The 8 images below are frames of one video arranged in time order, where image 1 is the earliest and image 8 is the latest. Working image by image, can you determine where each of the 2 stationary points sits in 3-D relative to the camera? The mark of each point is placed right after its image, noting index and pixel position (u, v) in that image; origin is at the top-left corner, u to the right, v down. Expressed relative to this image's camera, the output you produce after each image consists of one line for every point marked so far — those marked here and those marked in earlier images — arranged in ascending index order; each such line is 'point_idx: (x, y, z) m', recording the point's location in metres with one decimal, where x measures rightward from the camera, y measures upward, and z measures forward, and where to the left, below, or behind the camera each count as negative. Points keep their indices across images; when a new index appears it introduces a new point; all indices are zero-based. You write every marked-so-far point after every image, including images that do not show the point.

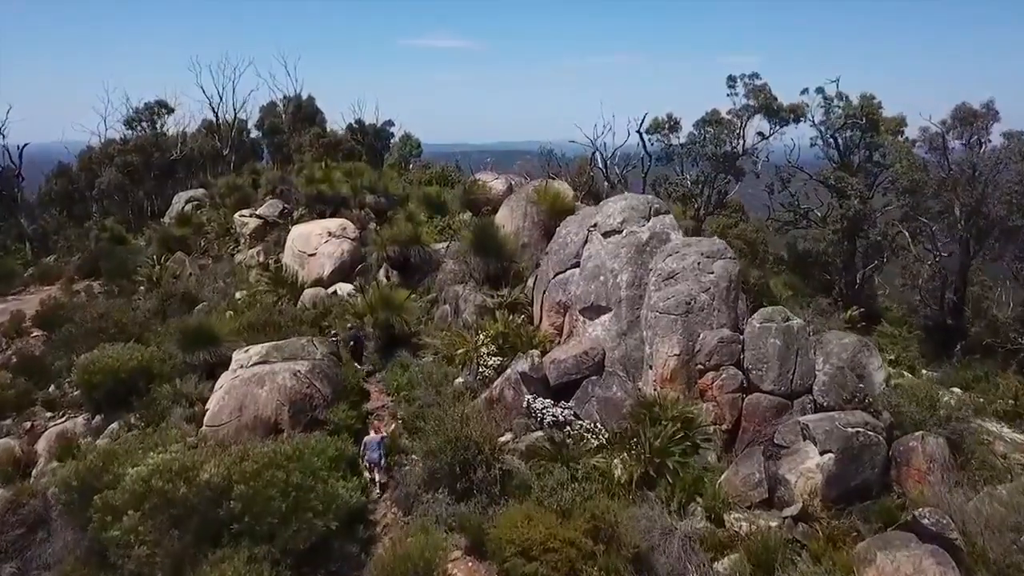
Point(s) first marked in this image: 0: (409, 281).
0: (-1.8, +0.1, +15.0) m
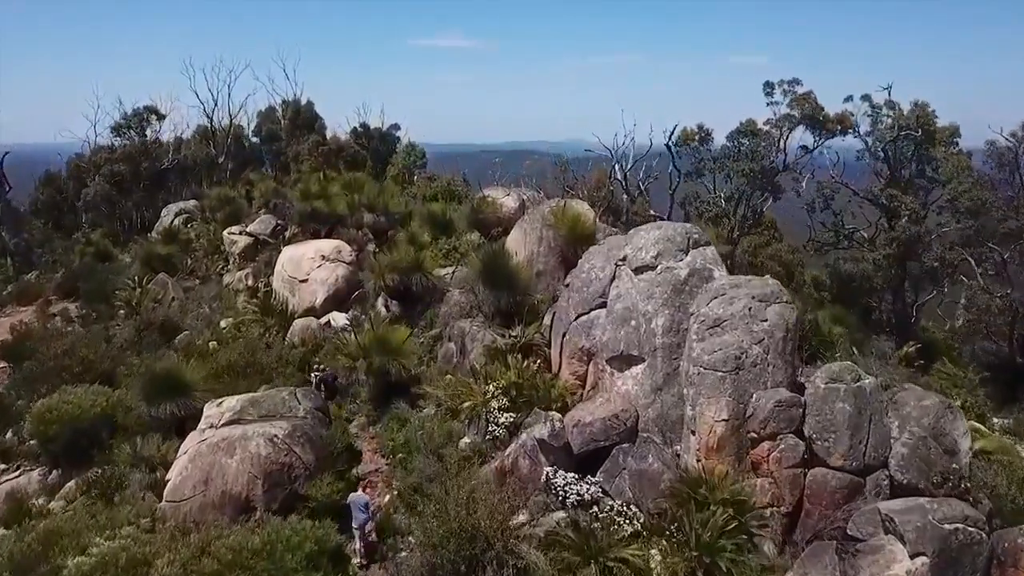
0: (-1.6, -0.4, +13.4) m
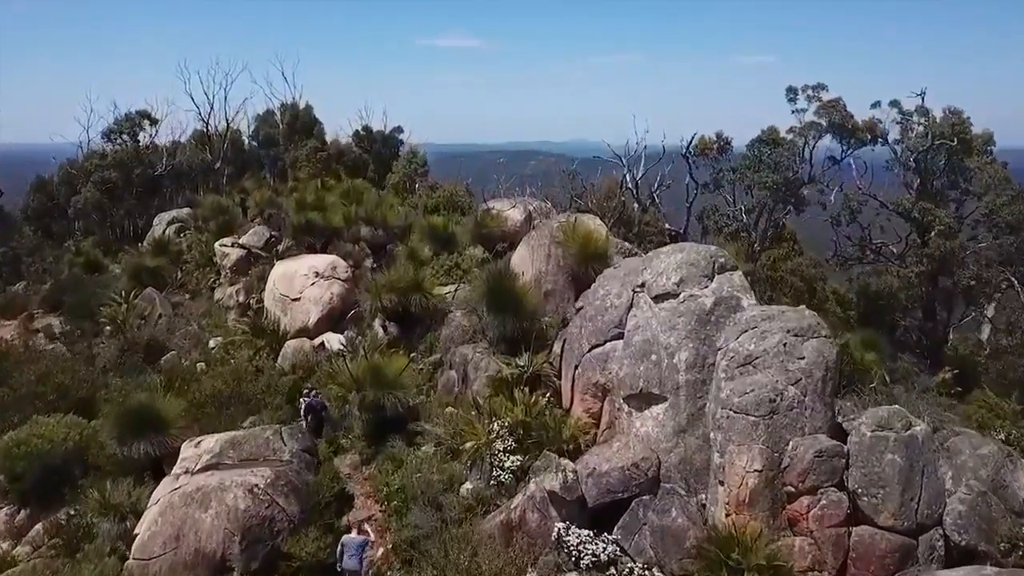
0: (-1.5, -0.7, +12.5) m
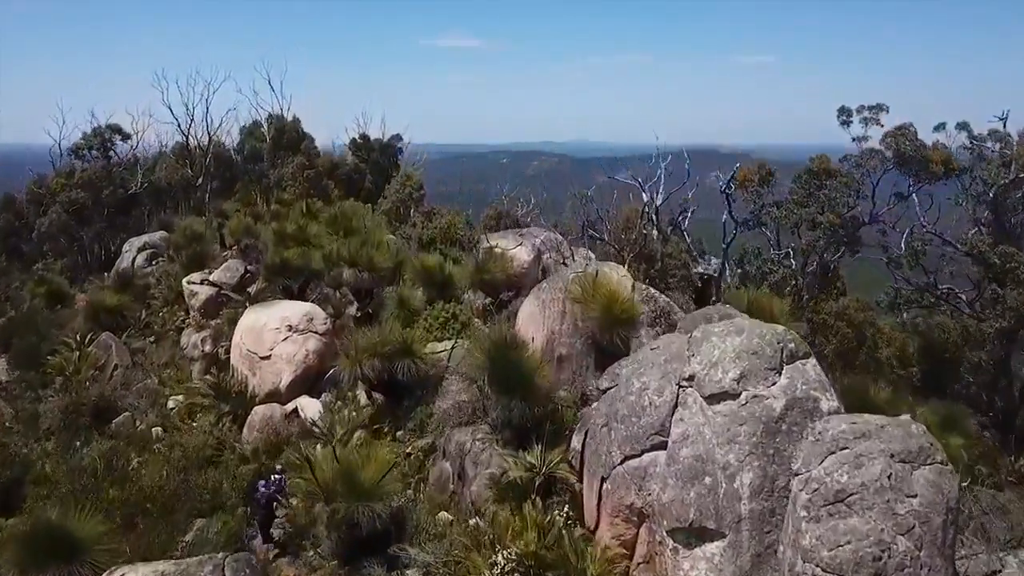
0: (-1.4, -1.5, +10.5) m
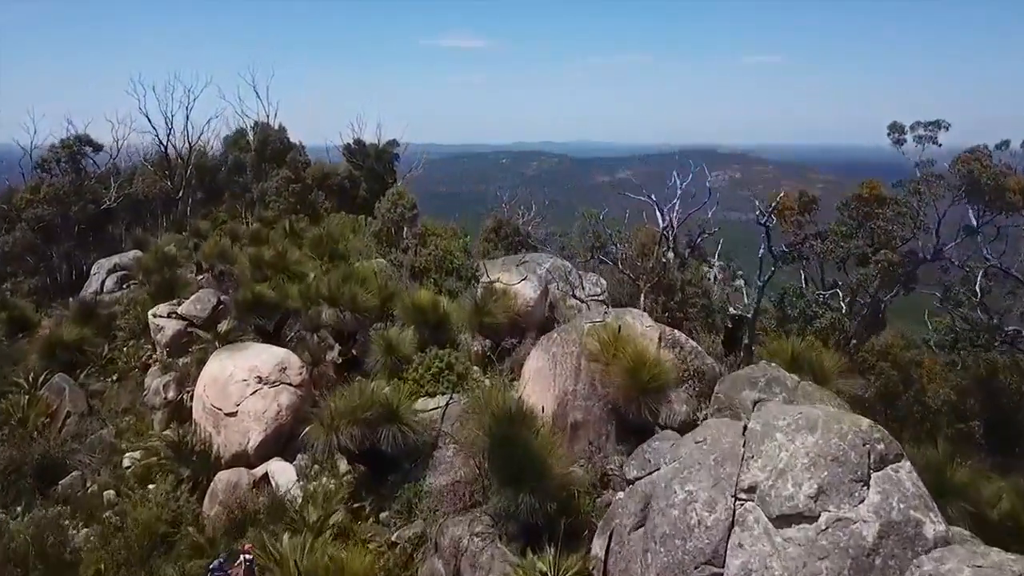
0: (-1.4, -2.1, +8.9) m
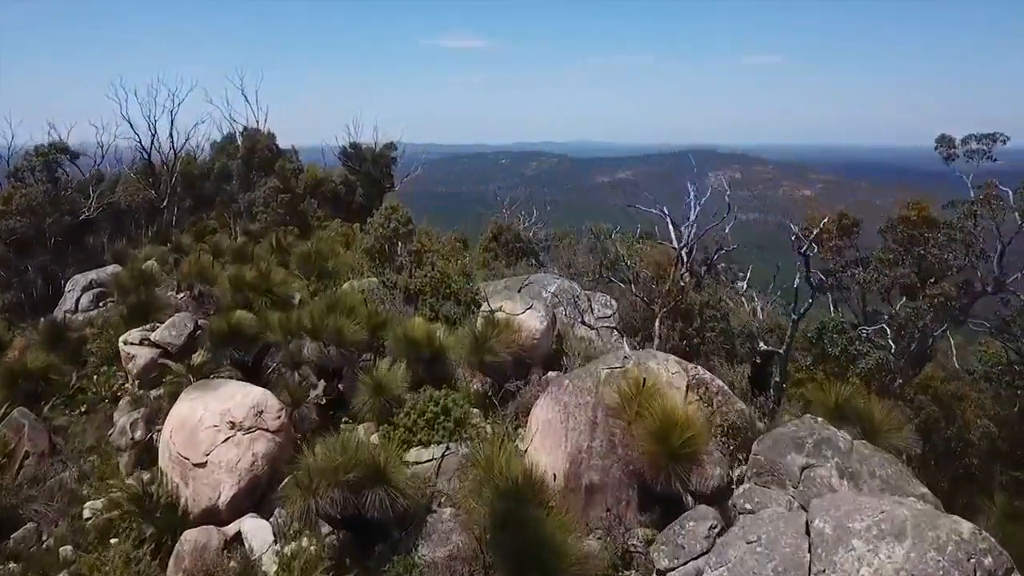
0: (-1.3, -2.4, +7.8) m
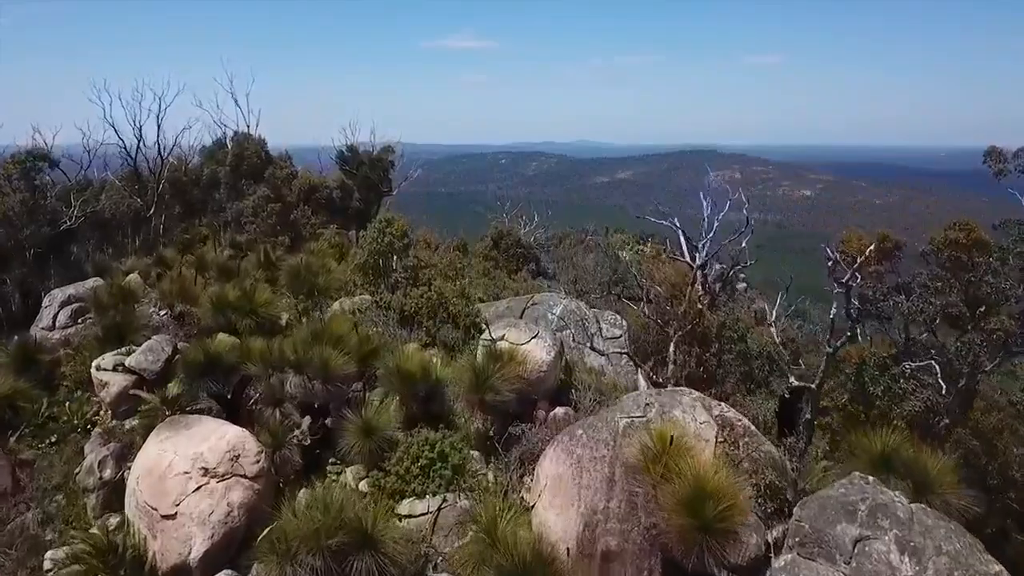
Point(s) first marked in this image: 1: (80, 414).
0: (-1.3, -2.7, +6.8) m
1: (-6.3, -1.8, +12.2) m
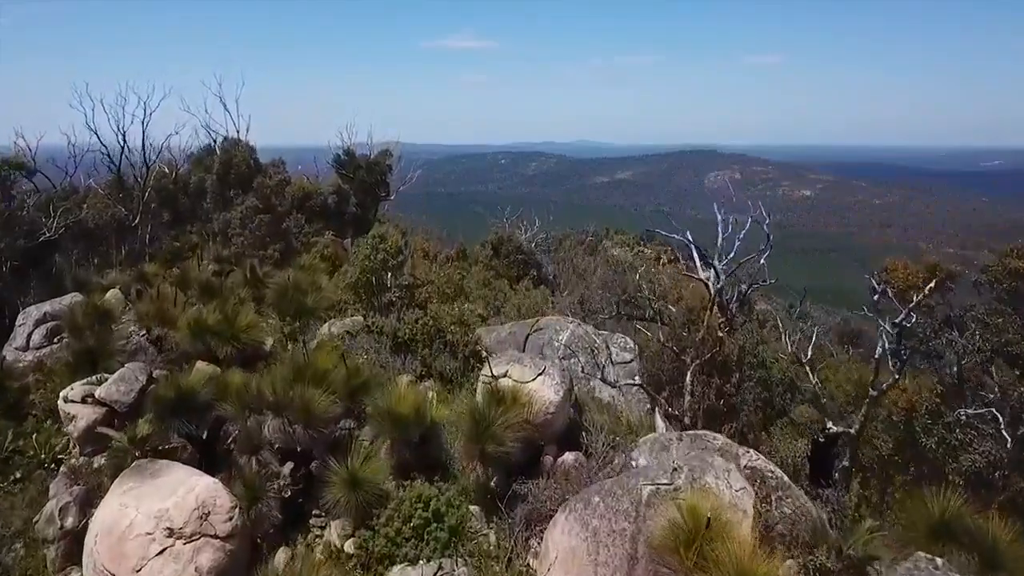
0: (-1.3, -3.1, +5.9) m
1: (-6.2, -2.1, +11.3) m
